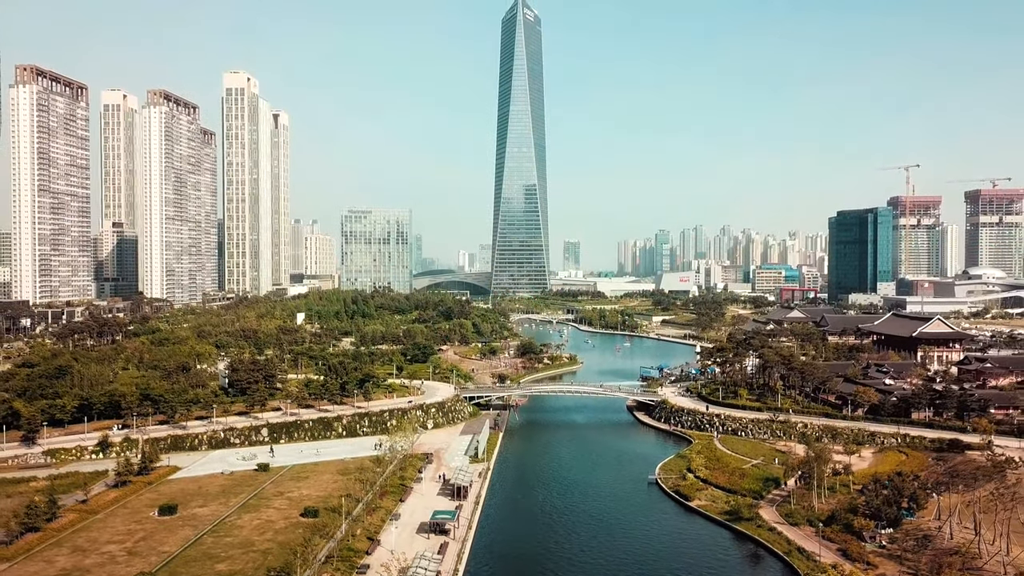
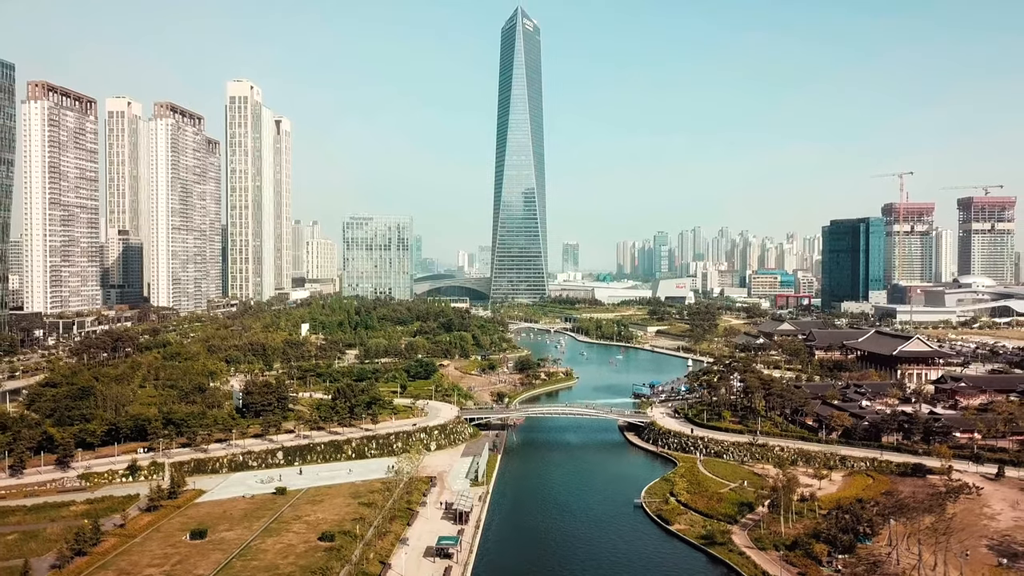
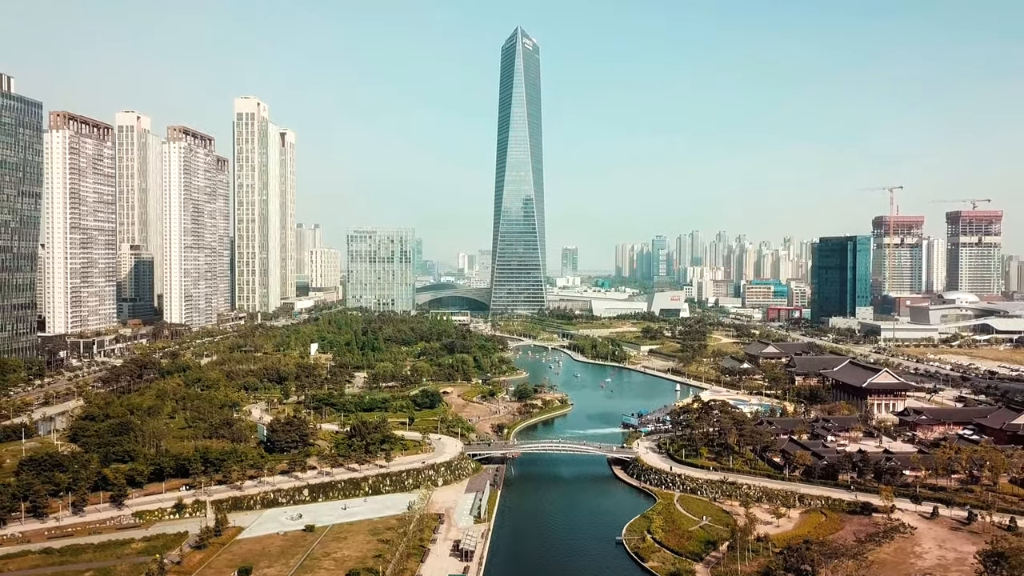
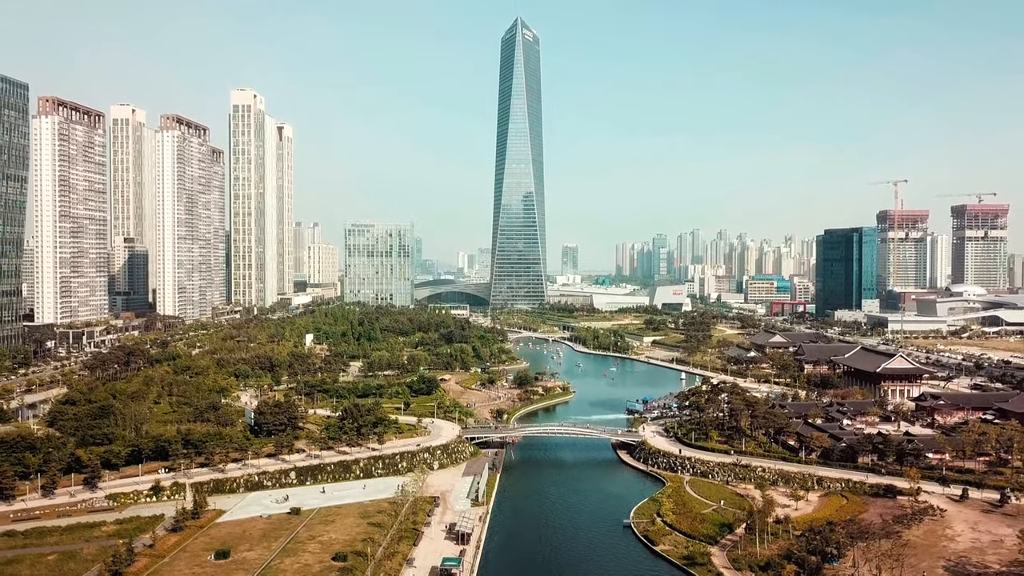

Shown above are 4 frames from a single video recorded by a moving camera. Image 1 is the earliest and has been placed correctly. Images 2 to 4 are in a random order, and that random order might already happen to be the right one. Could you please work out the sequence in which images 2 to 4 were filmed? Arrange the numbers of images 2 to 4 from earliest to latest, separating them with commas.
2, 4, 3
